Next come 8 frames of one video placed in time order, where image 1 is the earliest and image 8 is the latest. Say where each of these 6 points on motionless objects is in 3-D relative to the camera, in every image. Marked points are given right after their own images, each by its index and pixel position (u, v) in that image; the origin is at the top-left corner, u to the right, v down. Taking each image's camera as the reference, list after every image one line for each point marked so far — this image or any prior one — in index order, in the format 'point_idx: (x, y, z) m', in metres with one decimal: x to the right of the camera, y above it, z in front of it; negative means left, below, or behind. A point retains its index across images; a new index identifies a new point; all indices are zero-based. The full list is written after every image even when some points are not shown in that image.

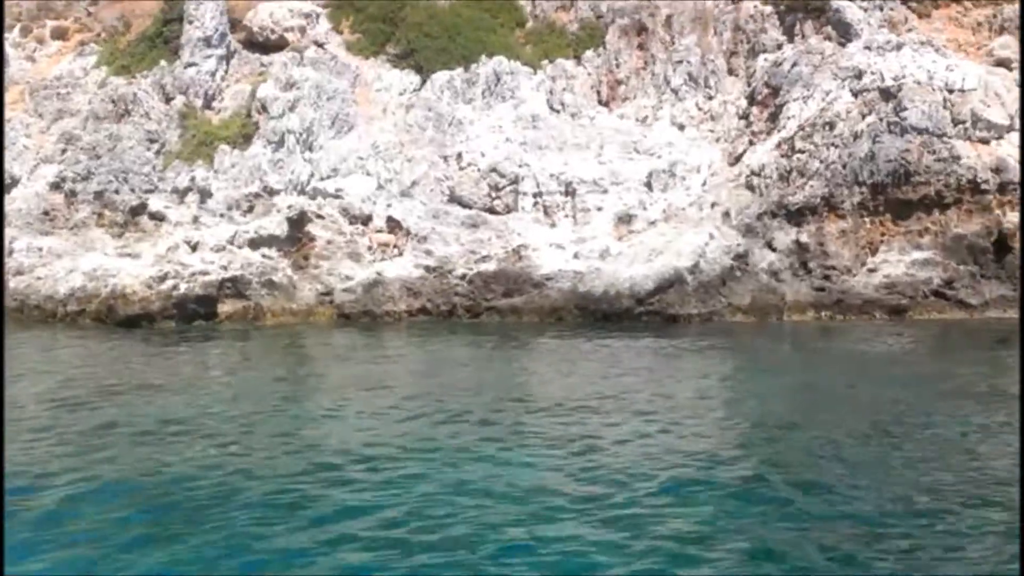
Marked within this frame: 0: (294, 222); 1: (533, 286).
0: (-3.5, +1.1, +18.8) m
1: (+0.4, 0.0, +18.0) m
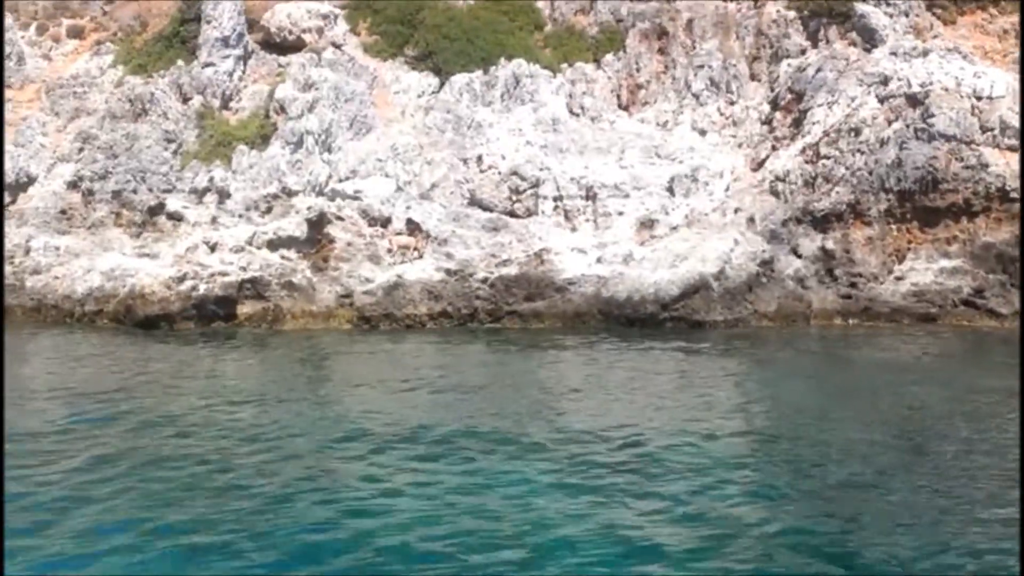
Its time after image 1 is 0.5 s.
0: (-3.2, +1.1, +18.6) m
1: (+0.7, 0.0, +17.8) m
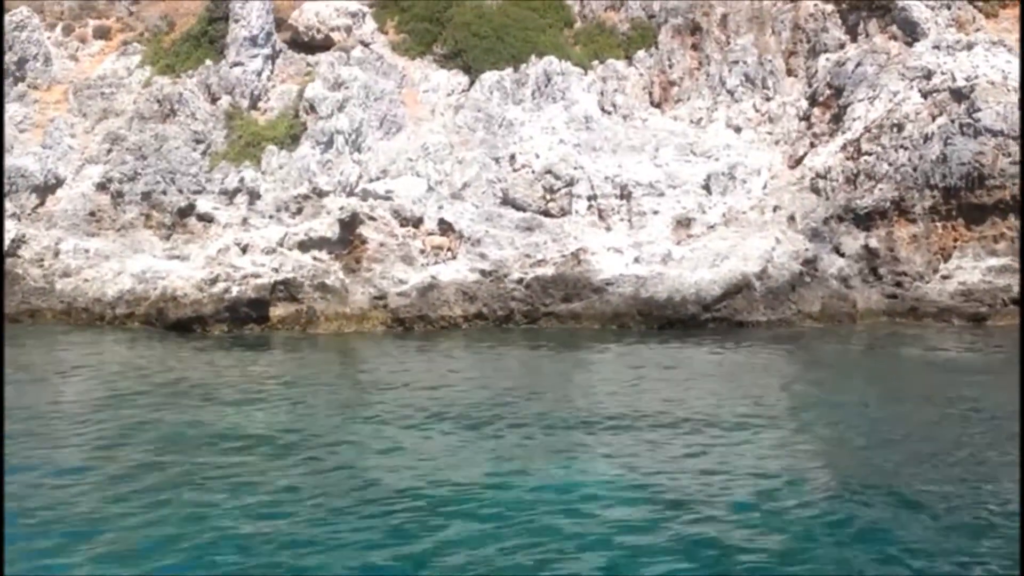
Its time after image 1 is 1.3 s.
0: (-2.6, +1.0, +18.3) m
1: (+1.2, -0.1, +17.5) m
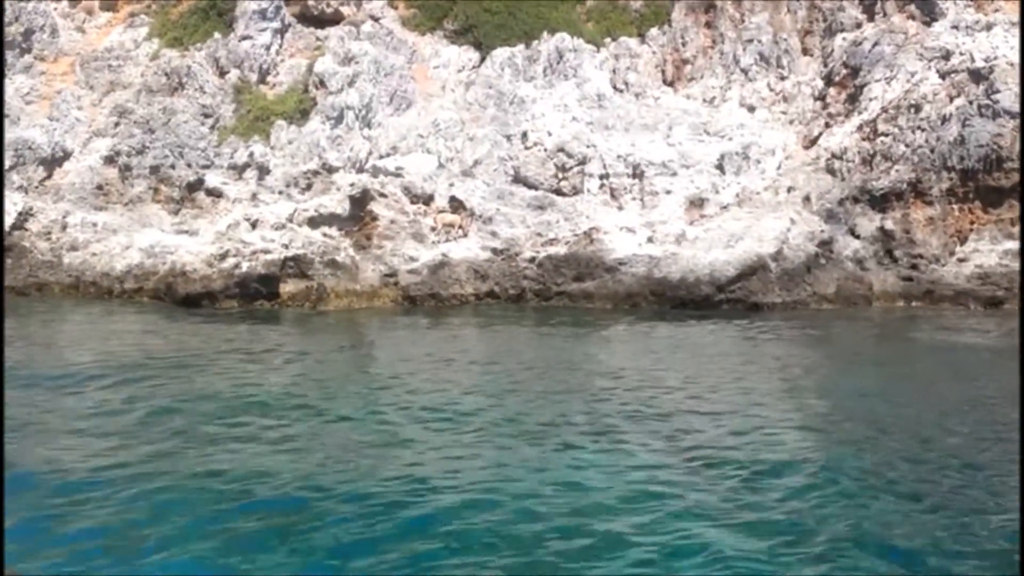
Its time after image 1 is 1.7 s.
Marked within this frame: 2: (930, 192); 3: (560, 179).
0: (-2.4, +1.4, +18.2) m
1: (+1.4, +0.3, +17.3) m
2: (+6.4, +1.5, +17.7) m
3: (+0.8, +1.8, +18.8) m
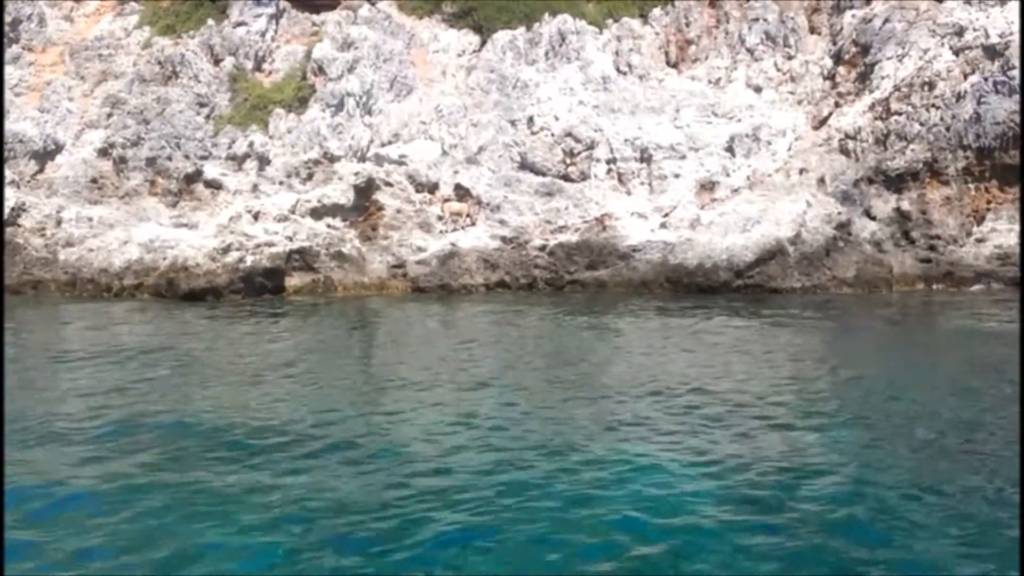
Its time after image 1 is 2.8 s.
0: (-2.3, +1.5, +17.7) m
1: (+1.6, +0.4, +16.9) m
2: (+6.6, +1.8, +17.4) m
3: (+0.9, +2.0, +18.4) m
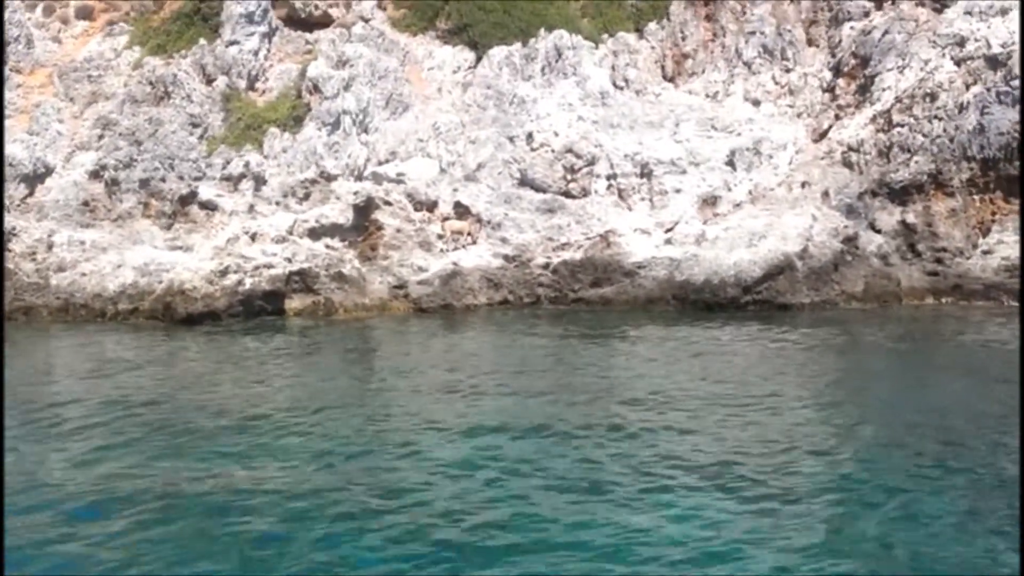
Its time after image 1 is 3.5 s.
0: (-2.3, +1.2, +17.4) m
1: (+1.6, +0.2, +16.7) m
2: (+6.6, +1.6, +17.2) m
3: (+0.9, +1.7, +18.1) m
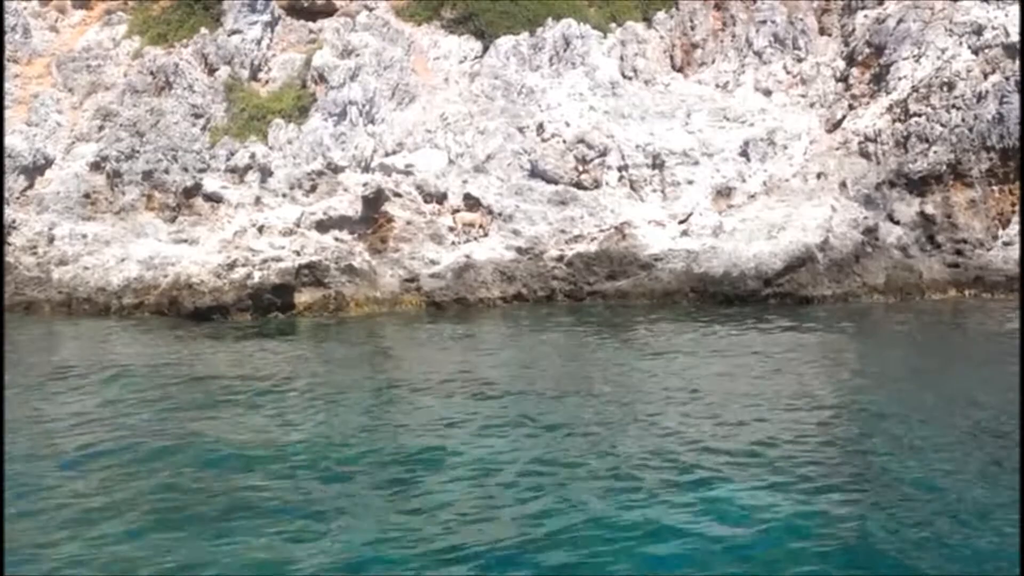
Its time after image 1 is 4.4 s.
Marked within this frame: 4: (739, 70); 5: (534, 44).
0: (-2.1, +1.3, +17.0) m
1: (+1.8, +0.3, +16.3) m
2: (+6.7, +1.7, +16.9) m
3: (+1.0, +1.8, +17.8) m
4: (+4.0, +3.8, +19.8) m
5: (+0.4, +4.2, +19.7) m
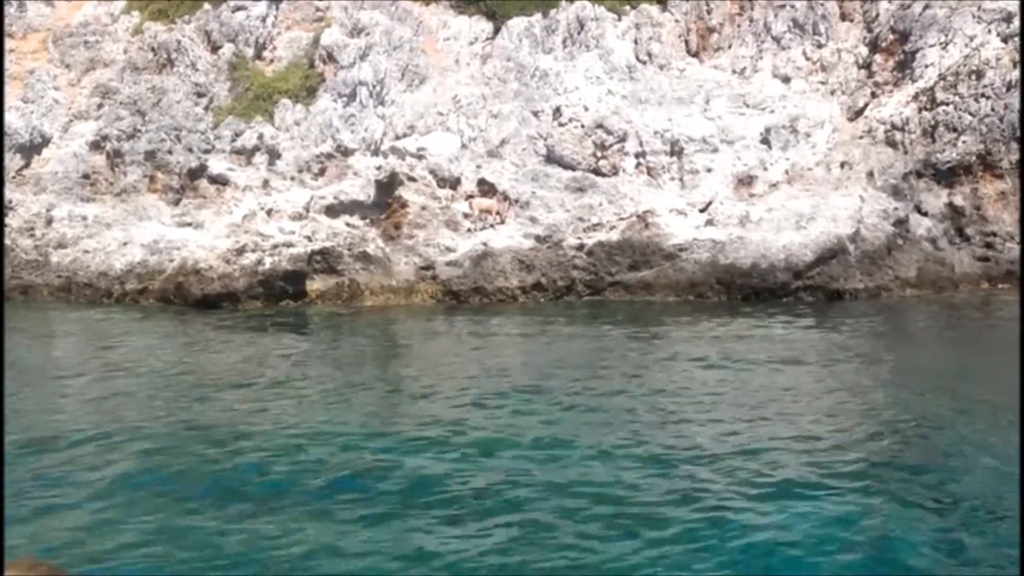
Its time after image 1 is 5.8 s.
0: (-1.9, +1.5, +16.4) m
1: (+2.0, +0.4, +15.8) m
2: (+7.0, +1.8, +16.5) m
3: (+1.3, +1.9, +17.3) m
4: (+4.2, +3.9, +19.3) m
5: (+0.6, +4.4, +19.1) m
